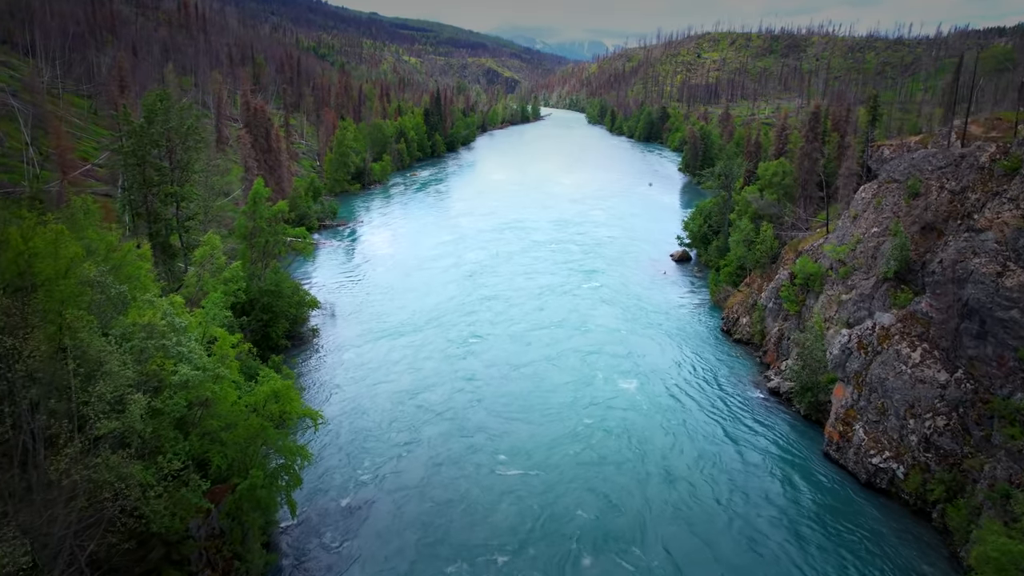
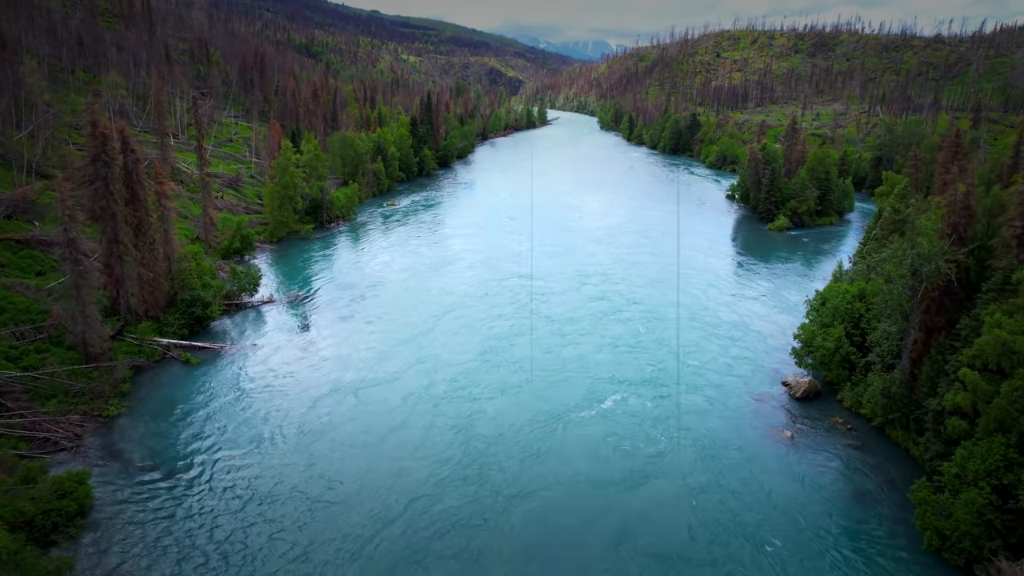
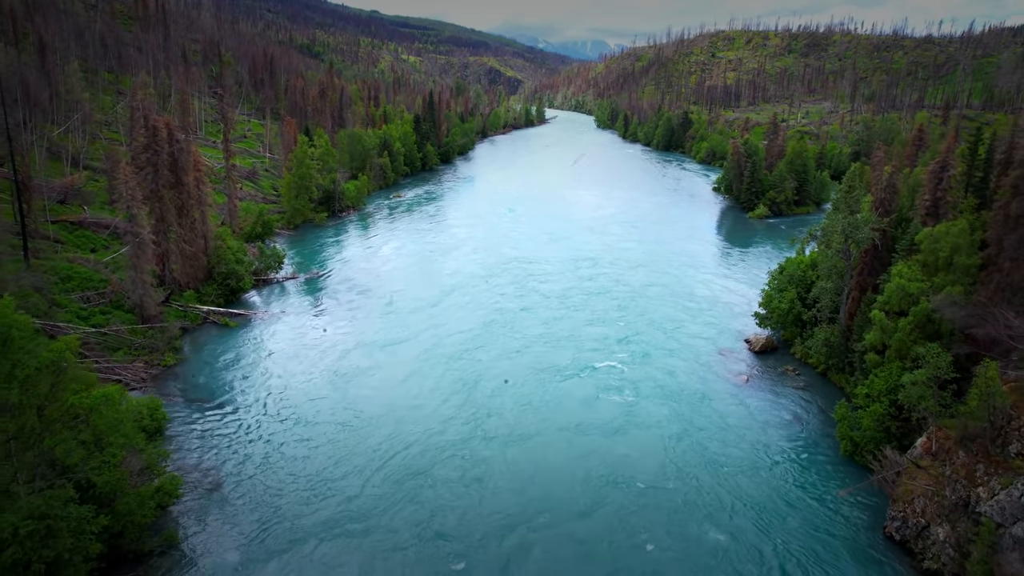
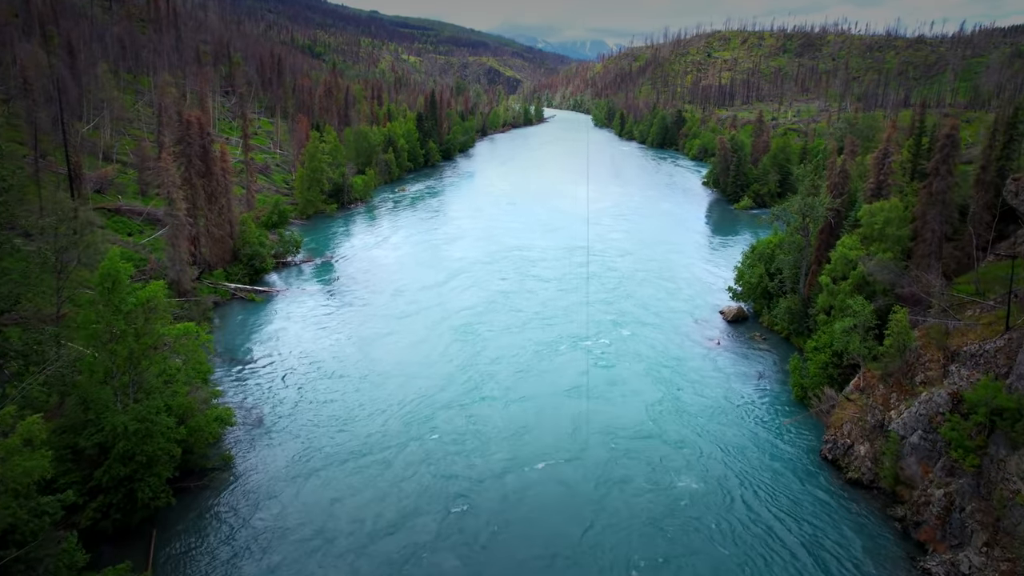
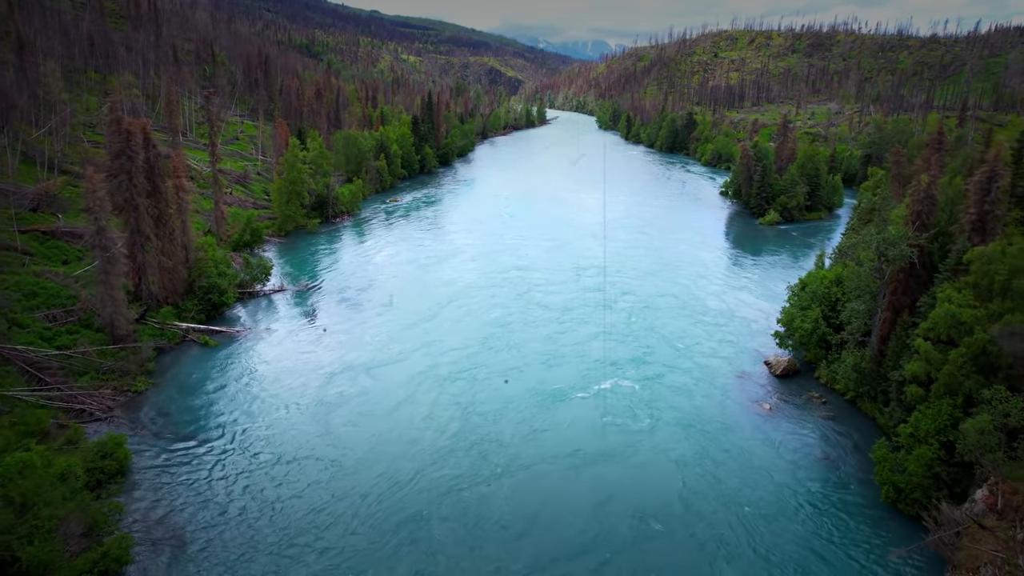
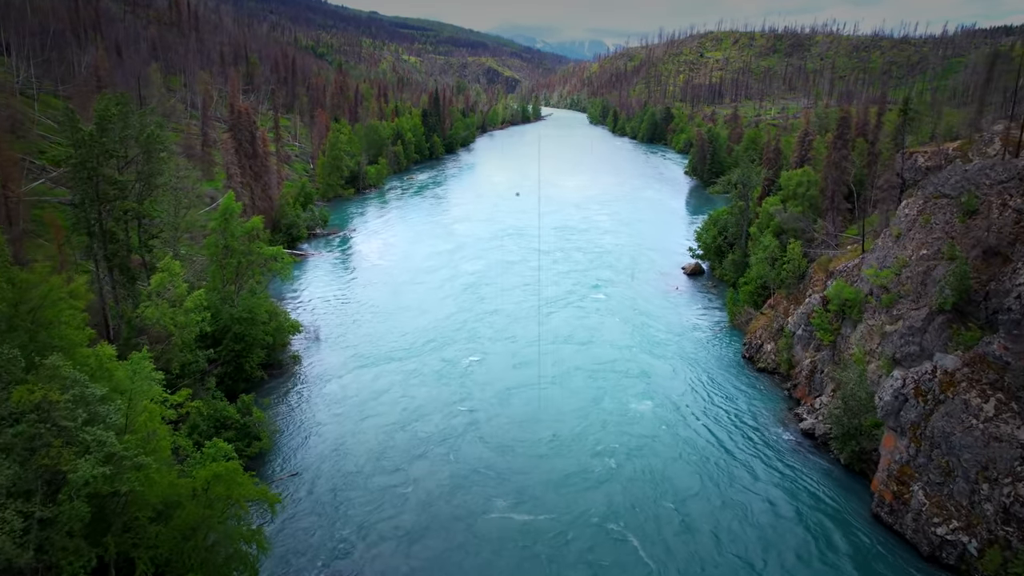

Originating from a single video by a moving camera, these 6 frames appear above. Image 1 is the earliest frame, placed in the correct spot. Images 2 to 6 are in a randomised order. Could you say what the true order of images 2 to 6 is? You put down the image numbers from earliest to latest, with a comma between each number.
6, 4, 3, 5, 2
